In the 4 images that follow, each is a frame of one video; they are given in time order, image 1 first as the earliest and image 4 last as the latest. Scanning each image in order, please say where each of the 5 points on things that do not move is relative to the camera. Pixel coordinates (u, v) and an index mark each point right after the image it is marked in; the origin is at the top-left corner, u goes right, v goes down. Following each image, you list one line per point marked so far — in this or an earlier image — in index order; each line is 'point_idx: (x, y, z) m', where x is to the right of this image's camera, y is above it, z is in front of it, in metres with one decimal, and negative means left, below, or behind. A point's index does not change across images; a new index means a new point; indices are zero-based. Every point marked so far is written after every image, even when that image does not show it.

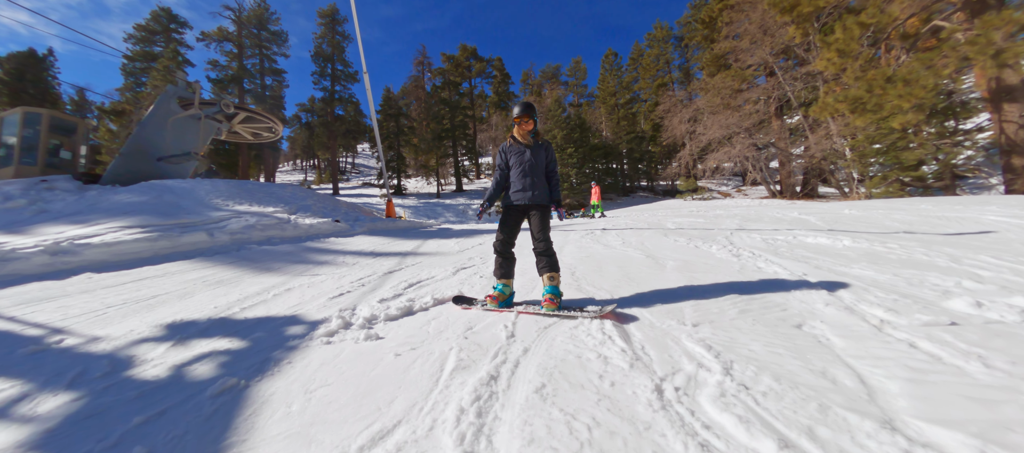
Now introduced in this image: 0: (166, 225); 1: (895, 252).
0: (-5.5, 0.0, +5.3) m
1: (+3.9, -0.2, +3.4) m
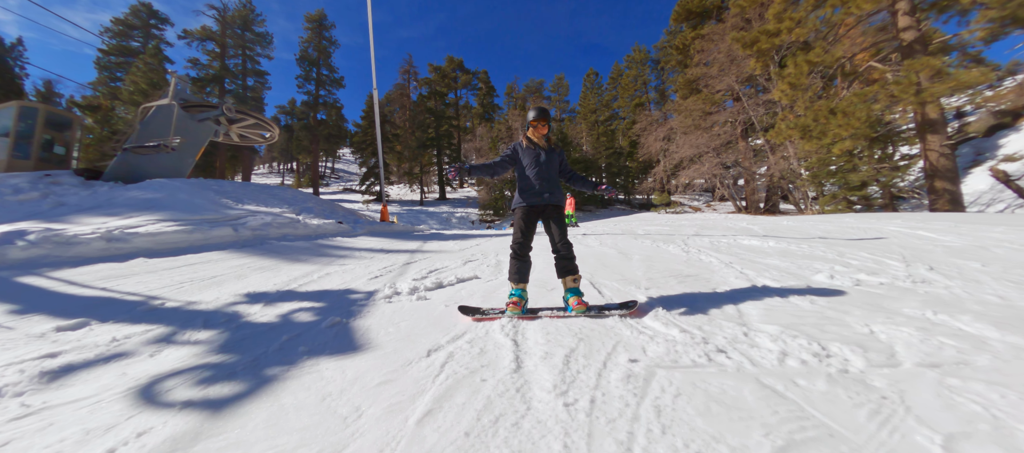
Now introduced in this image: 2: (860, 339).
0: (-5.6, +0.1, +5.9) m
1: (+3.9, -0.3, +4.4) m
2: (+1.9, -0.6, +1.9) m
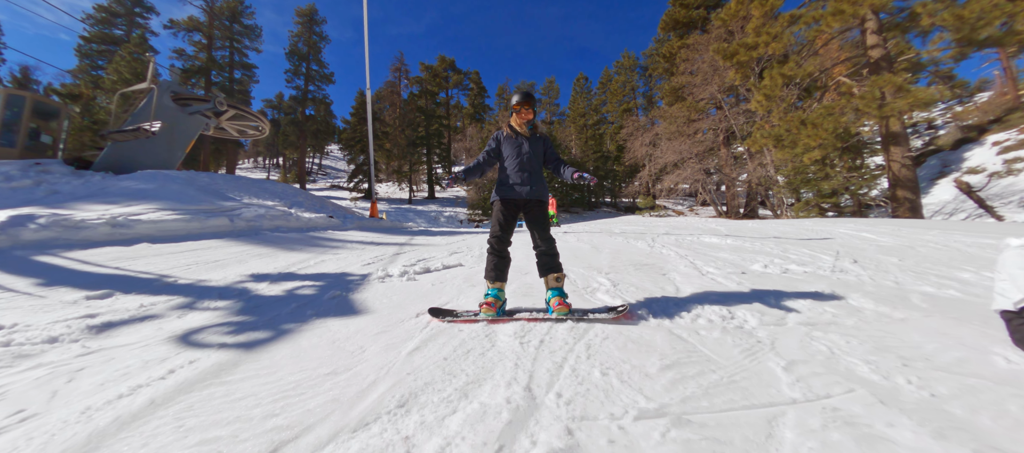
0: (-5.9, +0.3, +6.1) m
1: (+3.6, -0.3, +5.0) m
2: (+1.8, -0.6, +2.3) m
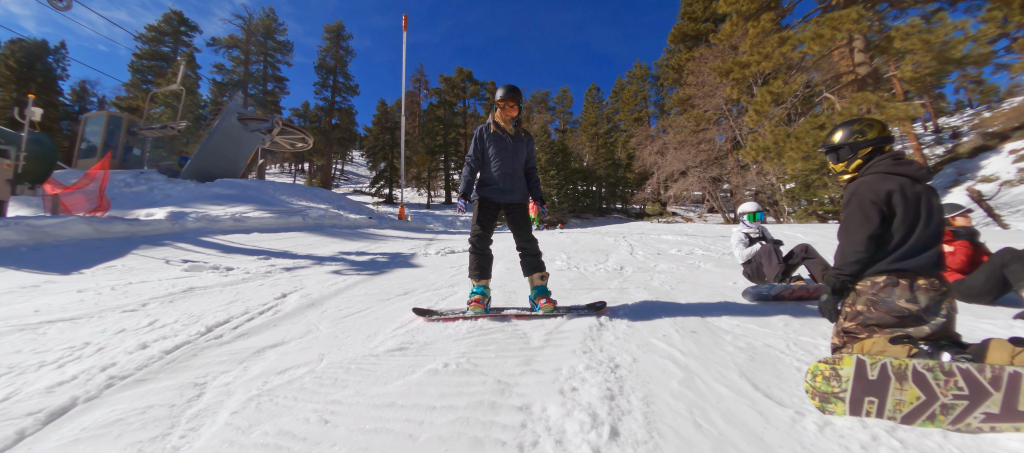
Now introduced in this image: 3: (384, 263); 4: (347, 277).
0: (-5.8, +0.4, +8.2) m
1: (+3.6, -0.3, +6.6) m
2: (+1.6, -0.5, +4.1) m
3: (-1.7, -0.5, +4.4) m
4: (-1.8, -0.6, +3.5) m
